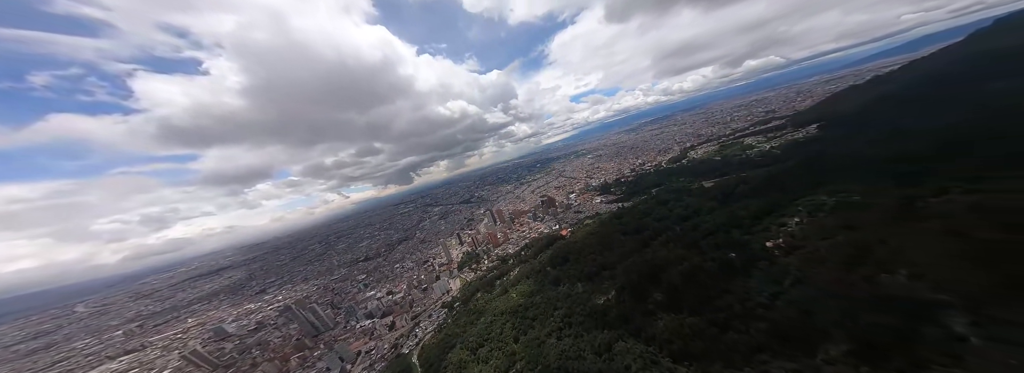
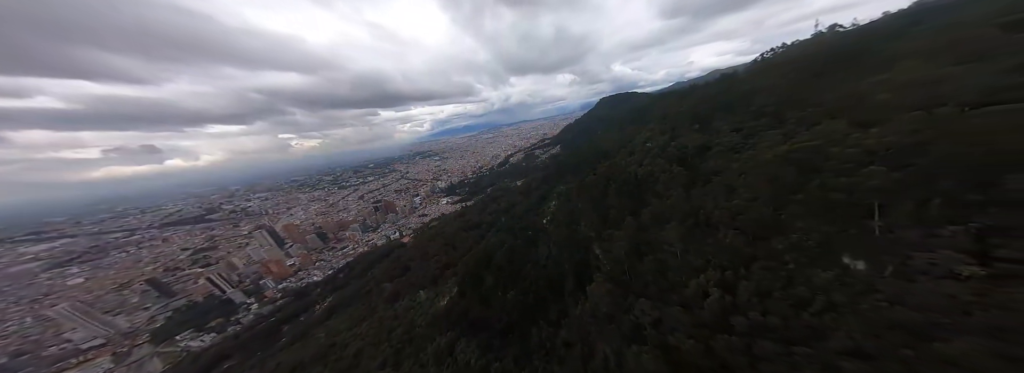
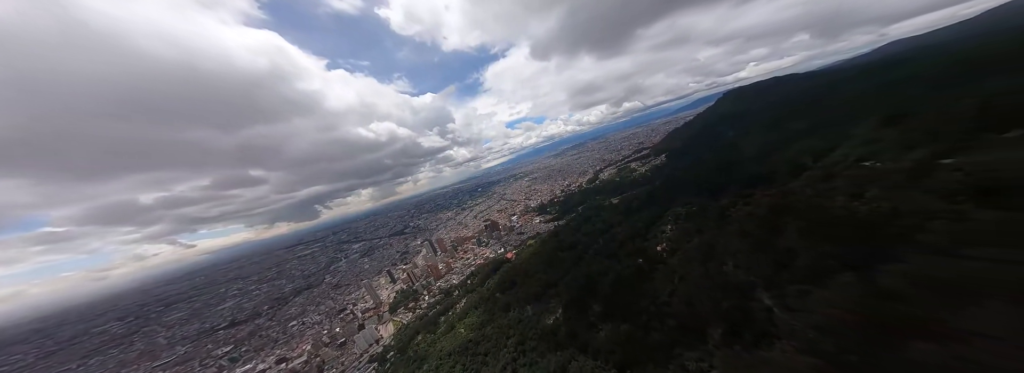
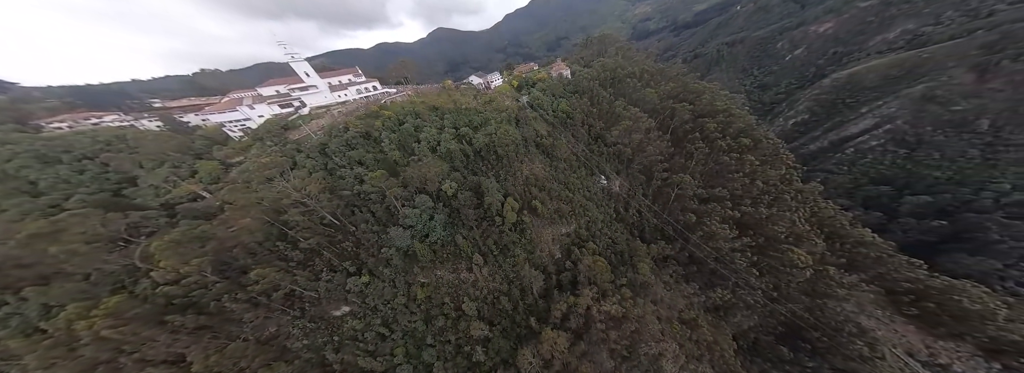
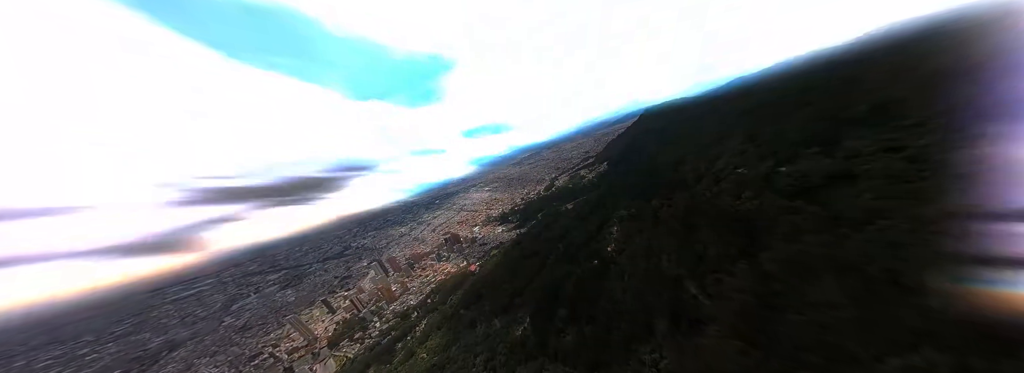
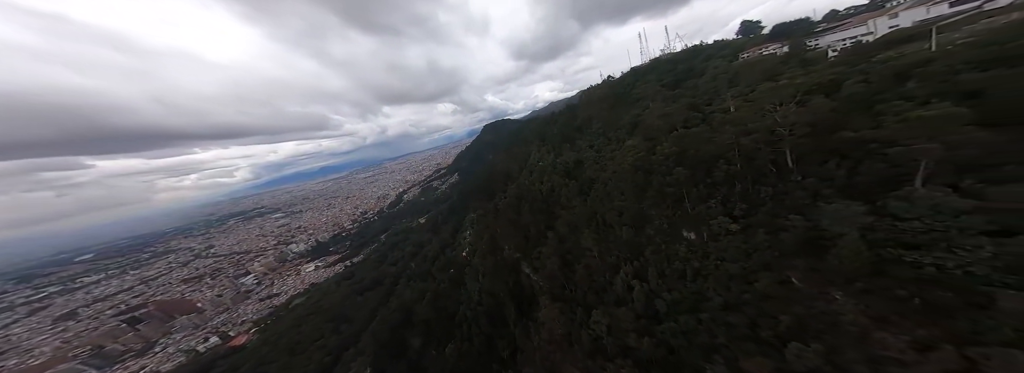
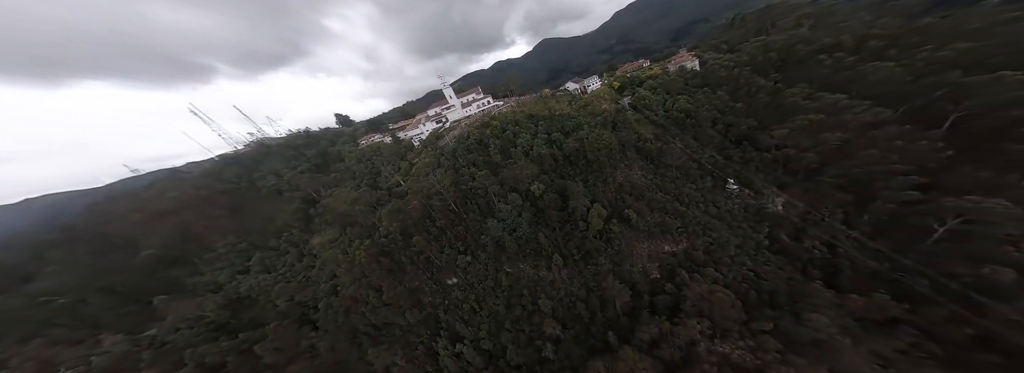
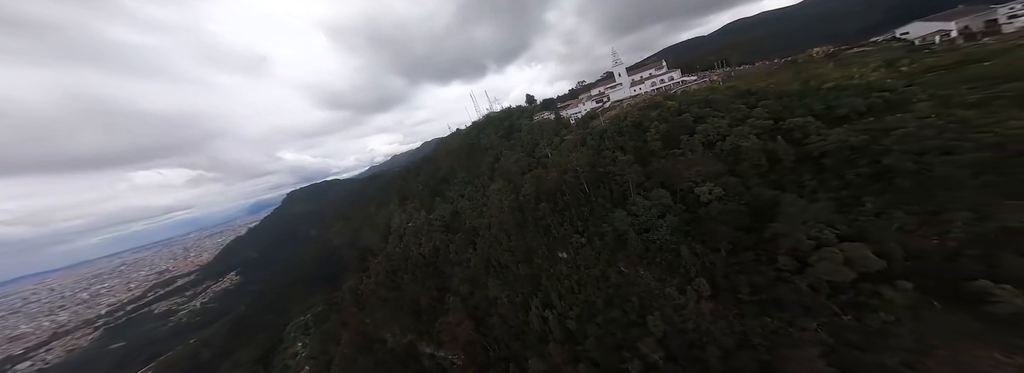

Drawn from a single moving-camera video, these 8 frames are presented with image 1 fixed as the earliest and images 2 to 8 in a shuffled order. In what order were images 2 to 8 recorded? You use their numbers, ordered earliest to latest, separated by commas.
3, 5, 2, 6, 8, 7, 4
